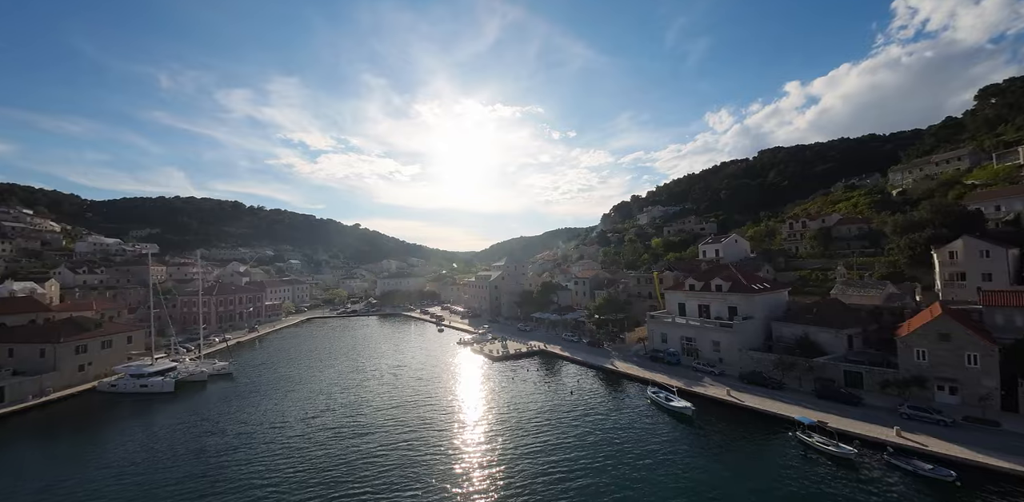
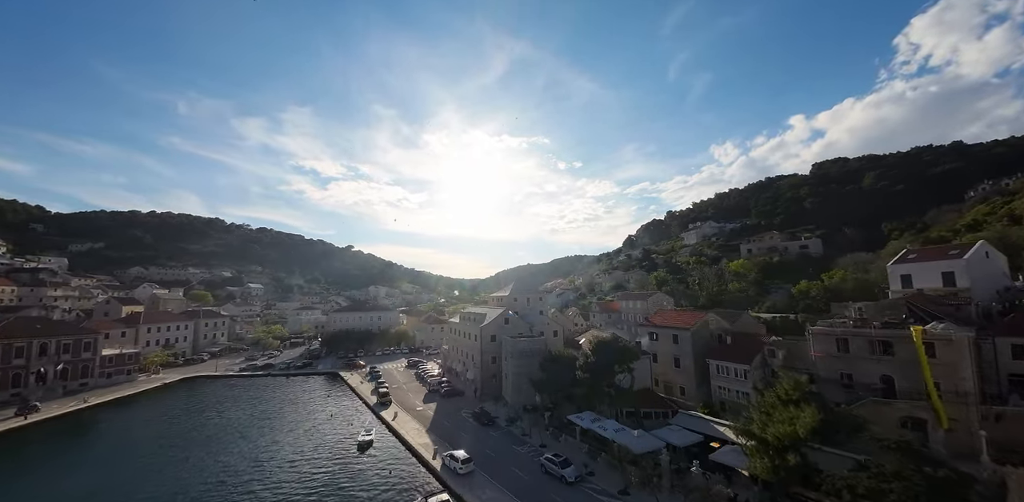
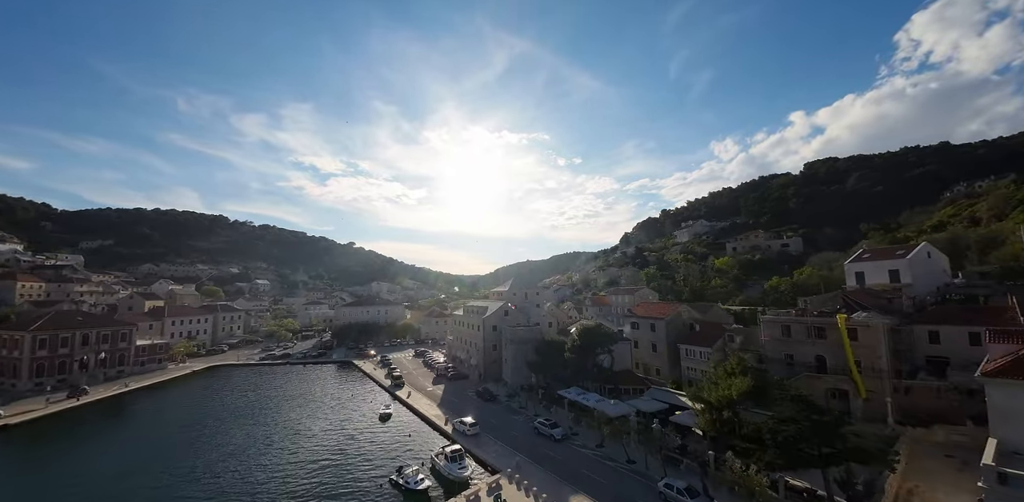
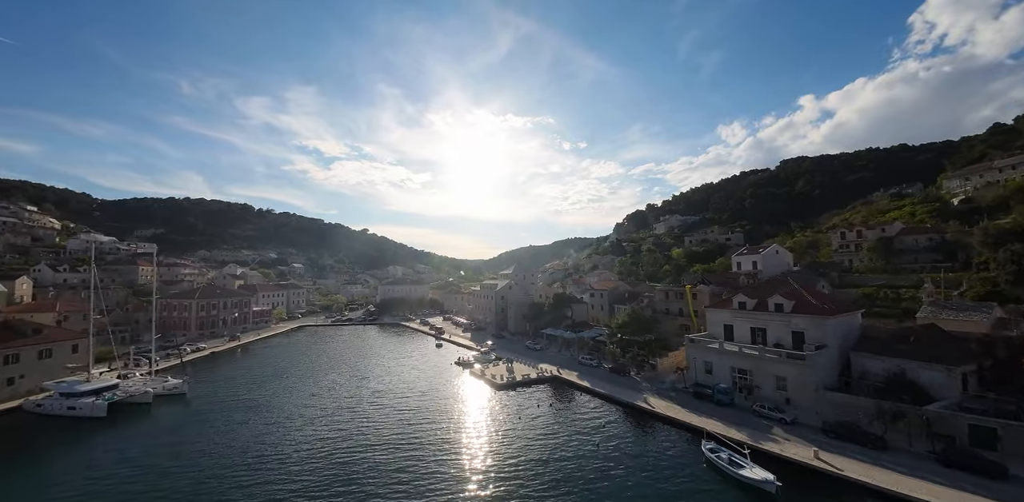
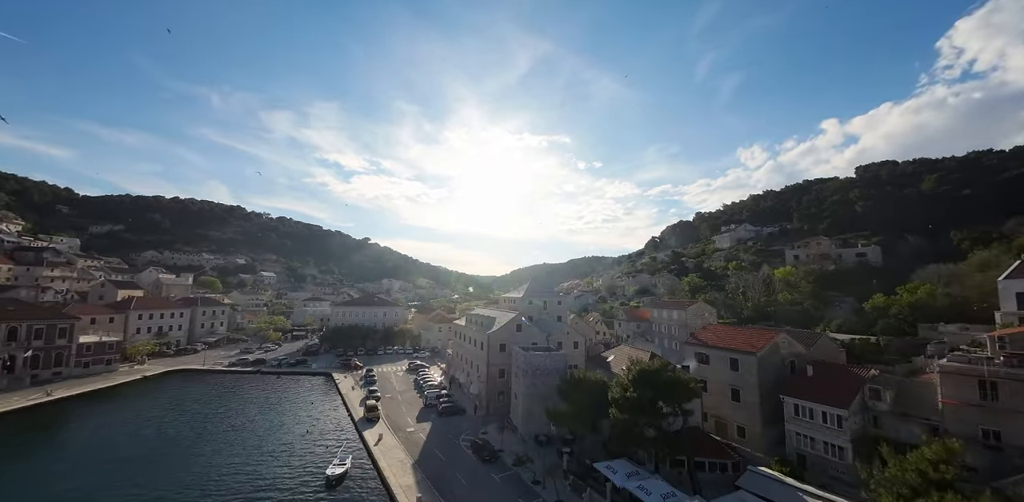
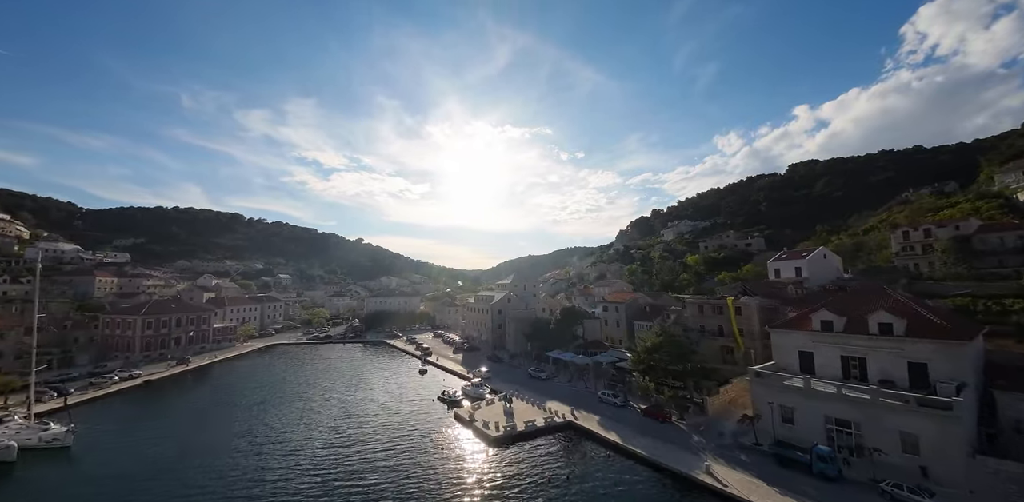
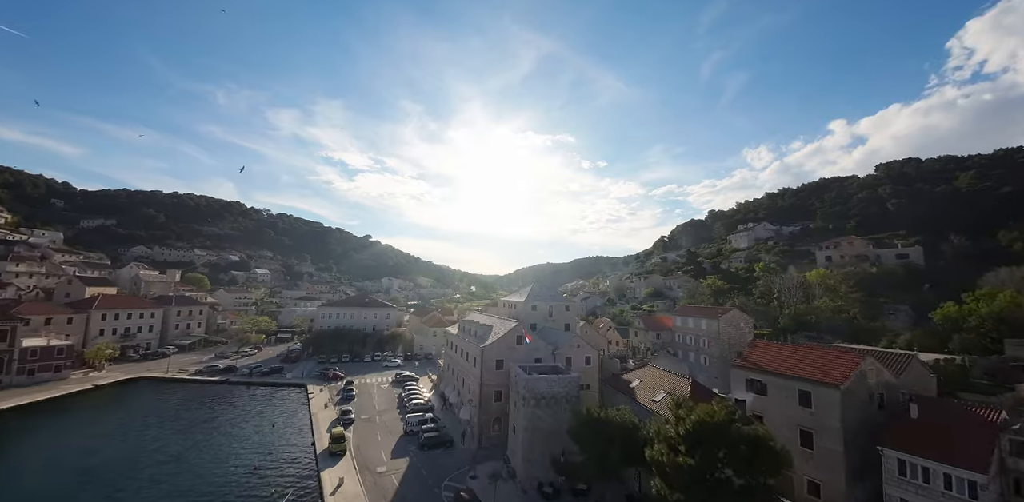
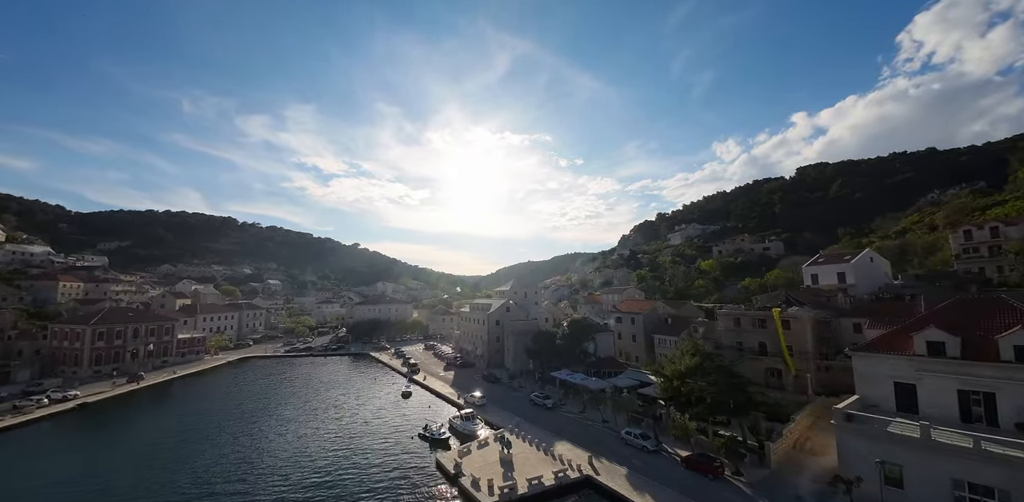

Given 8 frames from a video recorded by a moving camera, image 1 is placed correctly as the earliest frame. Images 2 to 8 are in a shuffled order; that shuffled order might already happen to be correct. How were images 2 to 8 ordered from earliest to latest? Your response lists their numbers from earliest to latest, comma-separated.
4, 6, 8, 3, 2, 5, 7
